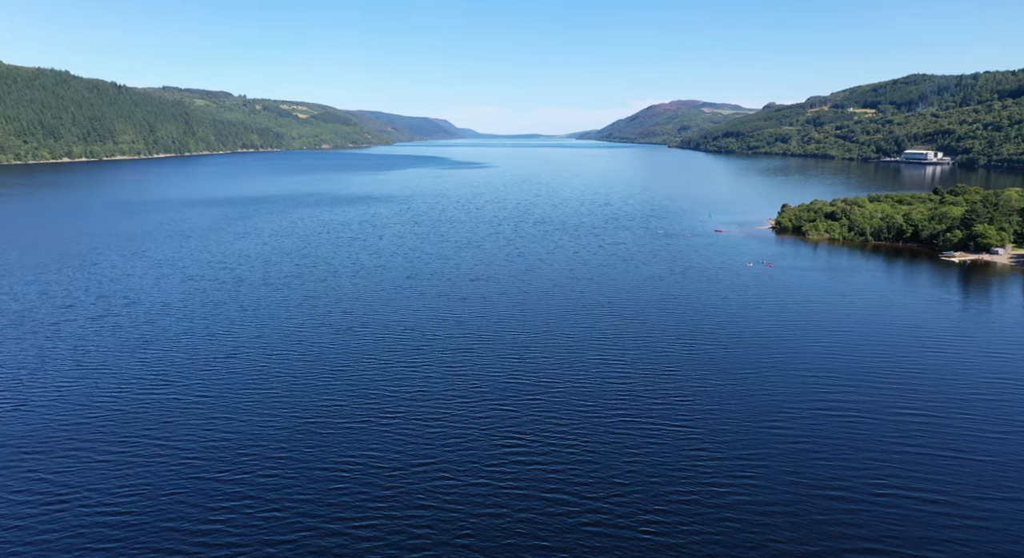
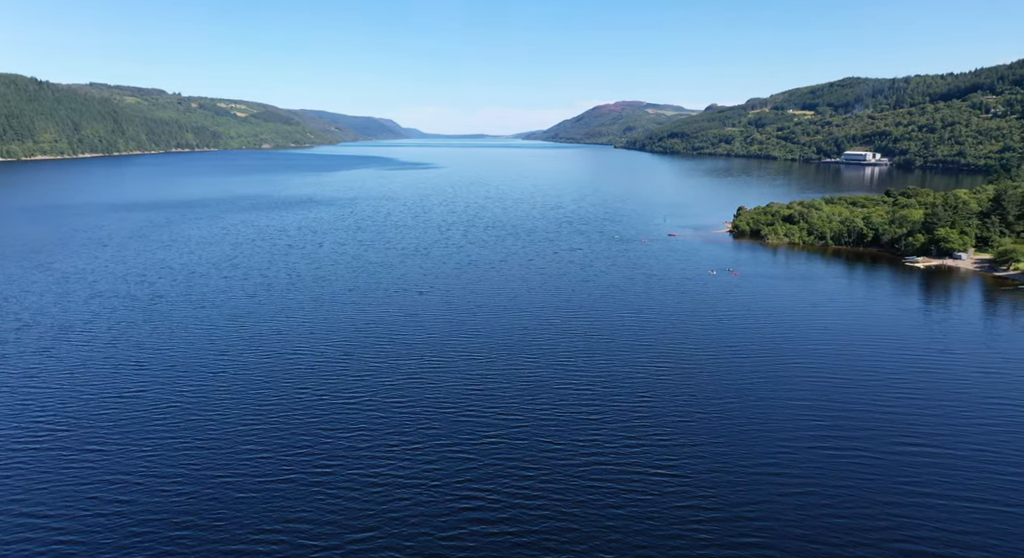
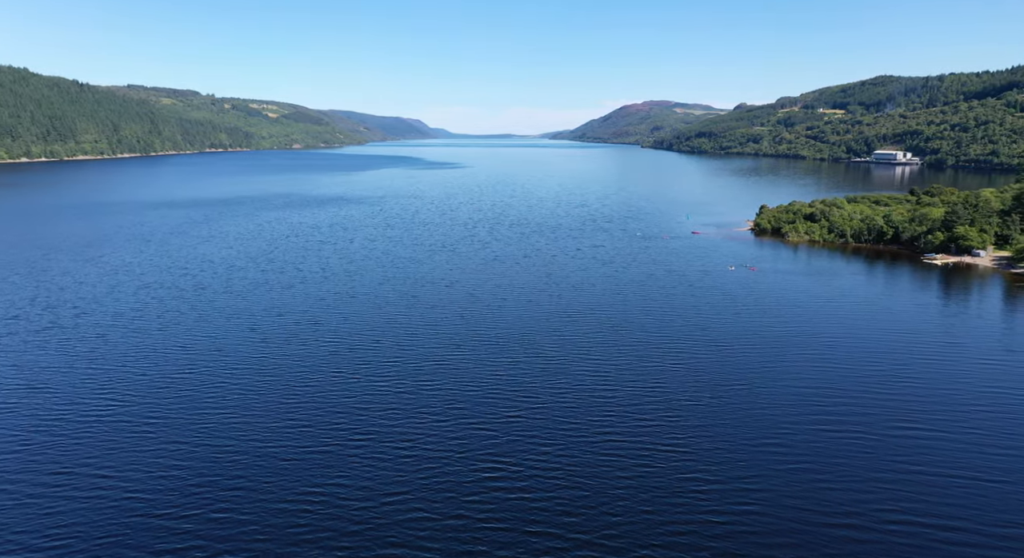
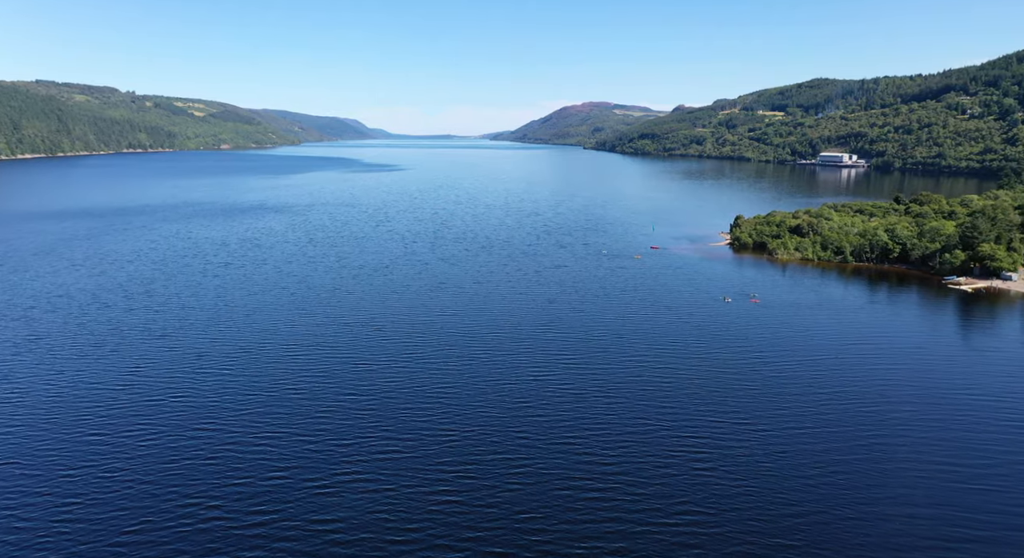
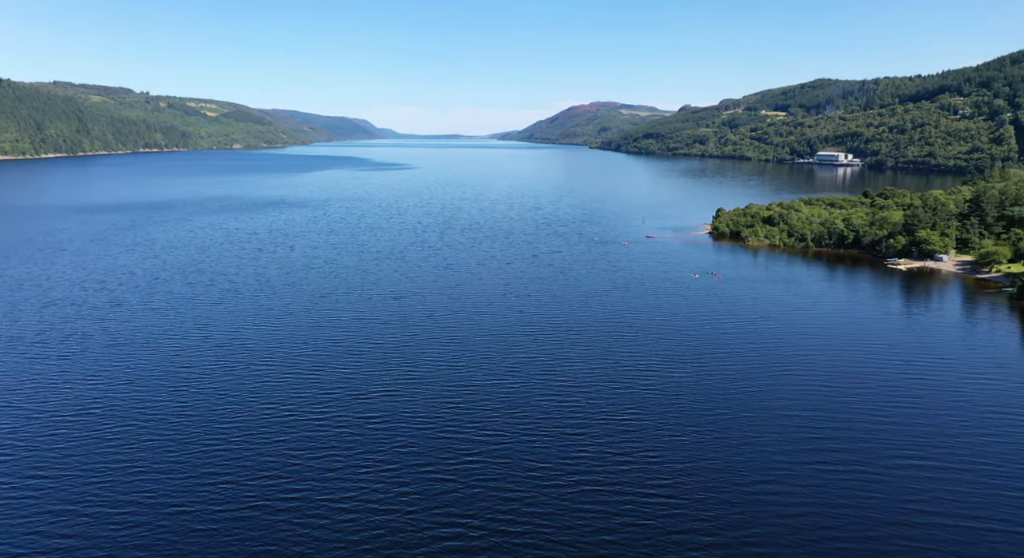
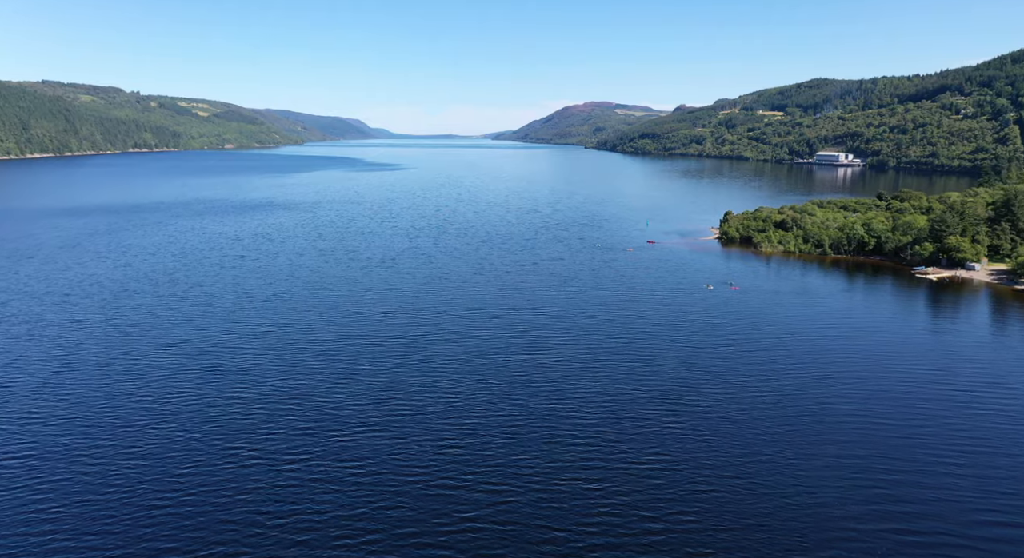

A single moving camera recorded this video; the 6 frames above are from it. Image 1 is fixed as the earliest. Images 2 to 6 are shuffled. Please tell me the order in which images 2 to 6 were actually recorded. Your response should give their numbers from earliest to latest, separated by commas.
3, 2, 5, 6, 4
